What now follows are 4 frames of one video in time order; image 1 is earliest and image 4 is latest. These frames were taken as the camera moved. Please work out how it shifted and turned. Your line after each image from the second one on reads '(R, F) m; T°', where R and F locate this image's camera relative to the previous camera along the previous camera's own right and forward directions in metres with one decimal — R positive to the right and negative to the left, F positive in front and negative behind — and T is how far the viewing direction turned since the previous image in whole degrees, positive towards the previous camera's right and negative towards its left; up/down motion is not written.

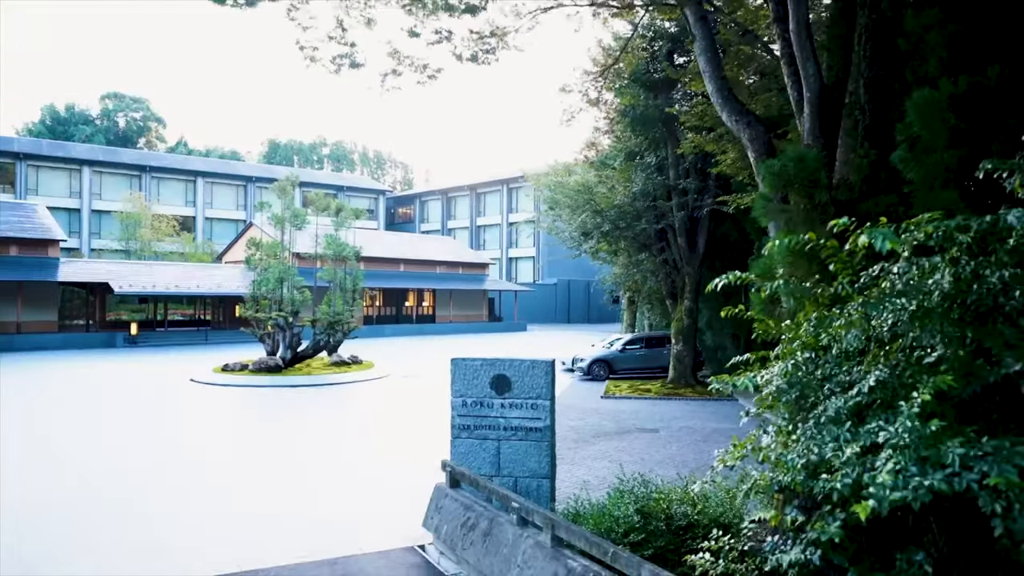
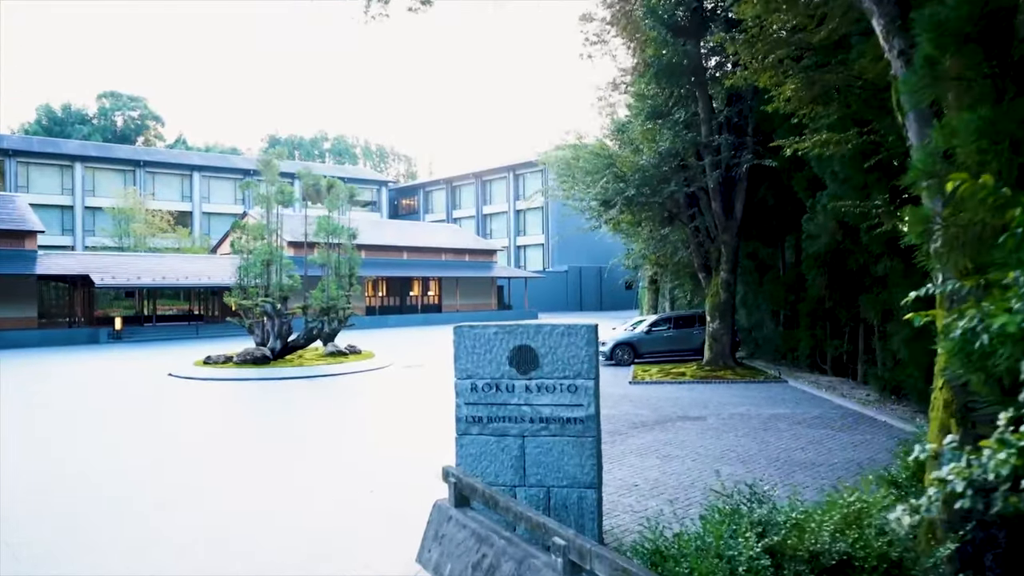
(-0.1, +2.0) m; -1°
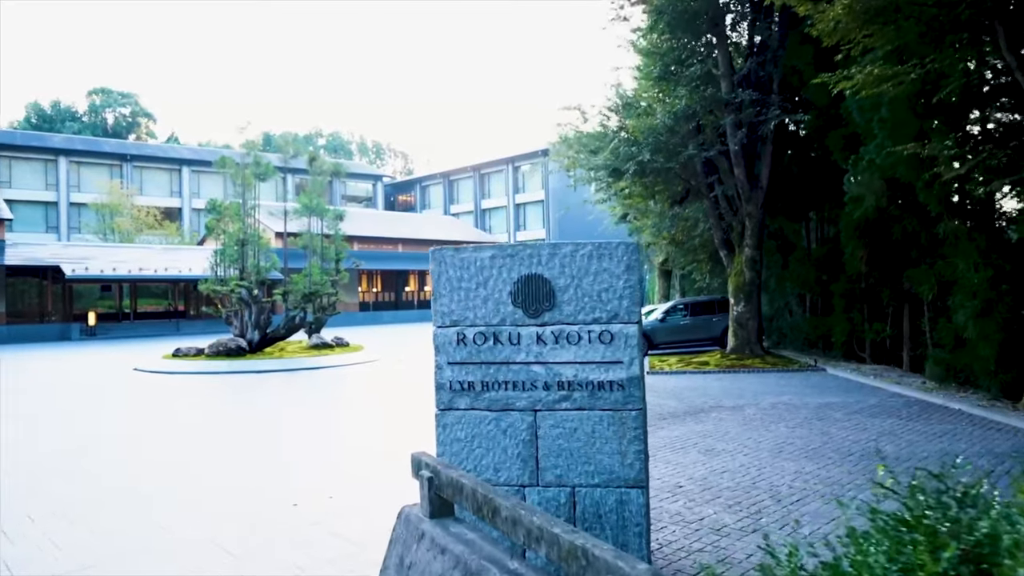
(0.0, +1.7) m; 0°
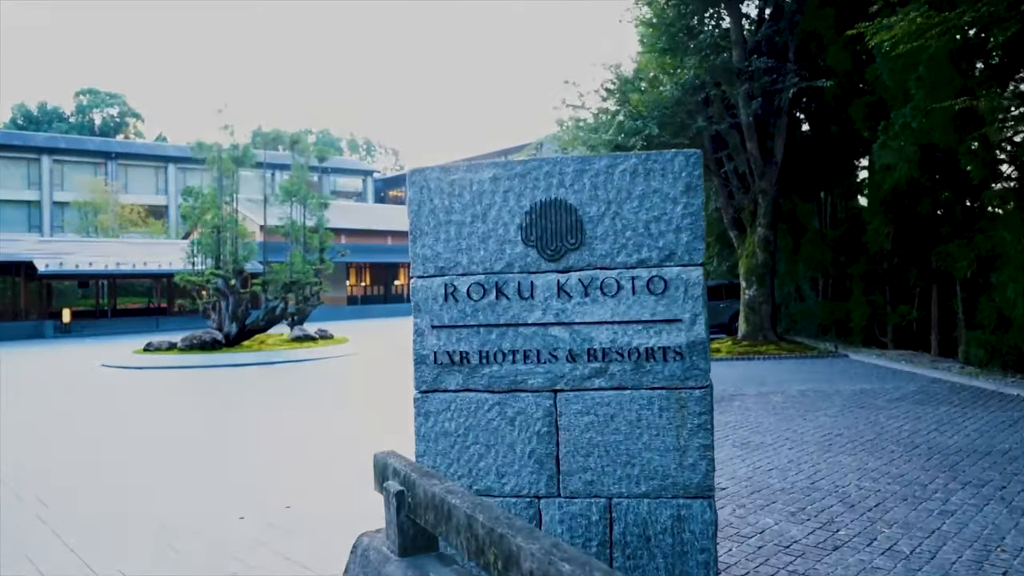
(-0.1, +1.0) m; 0°
